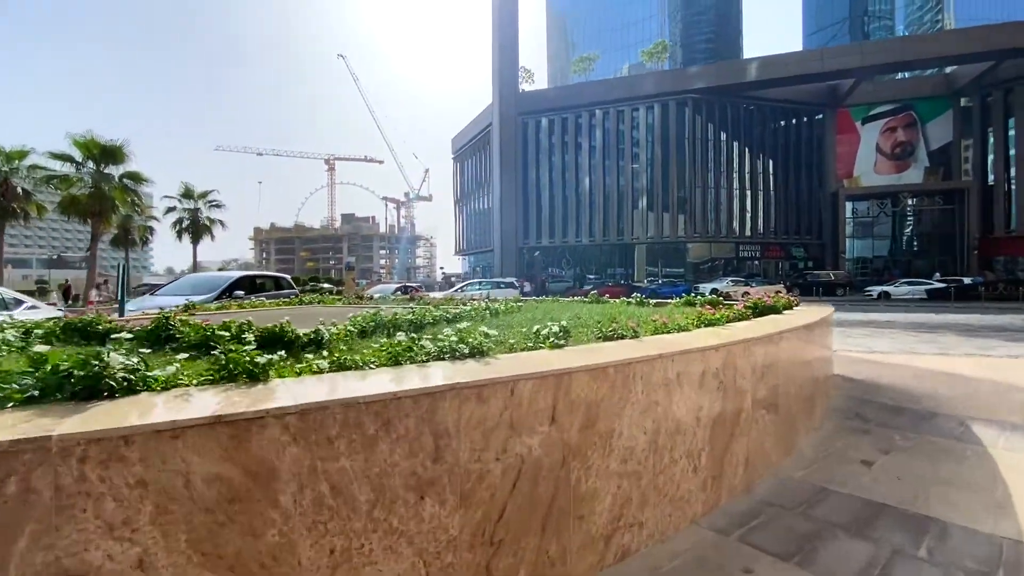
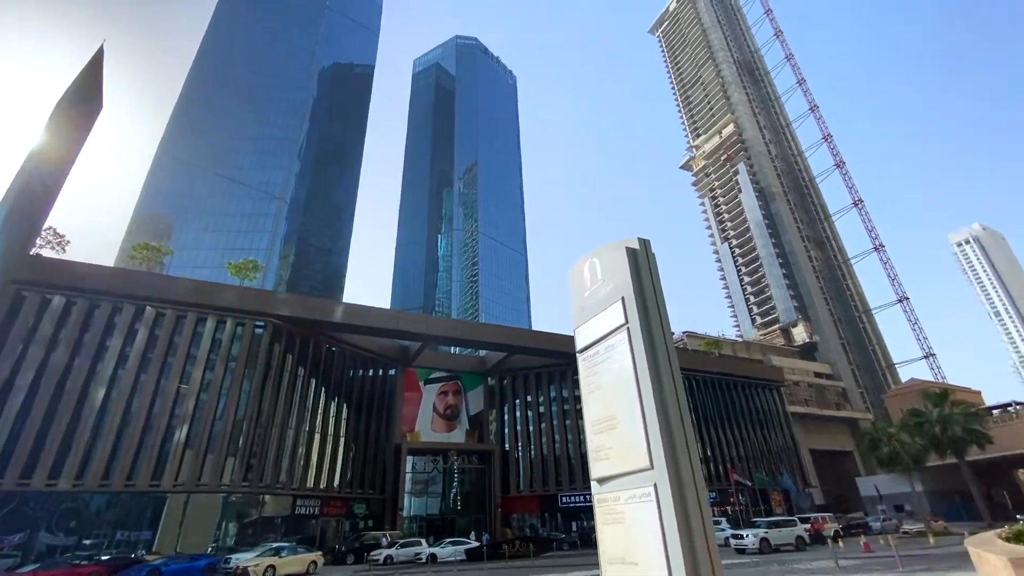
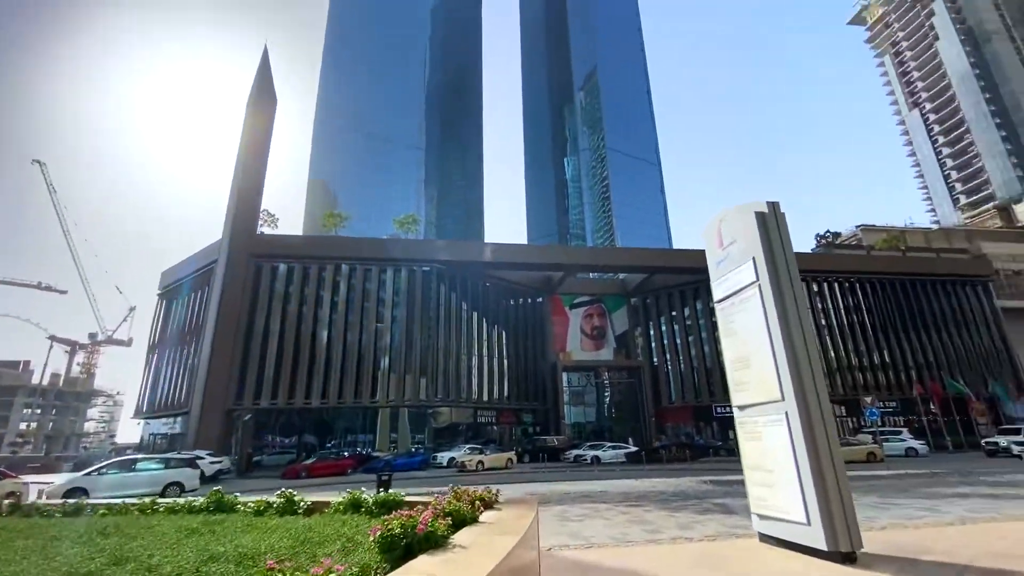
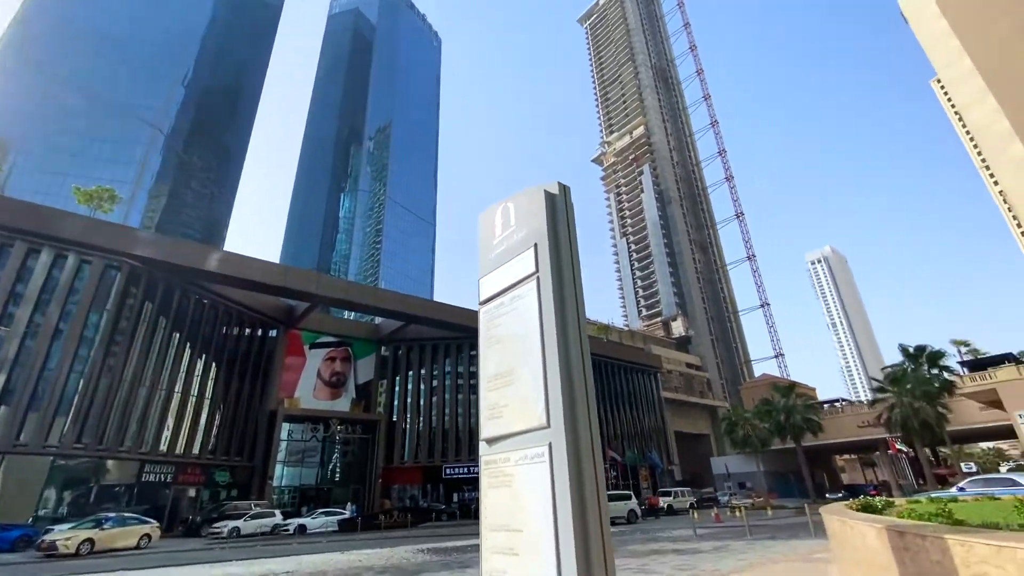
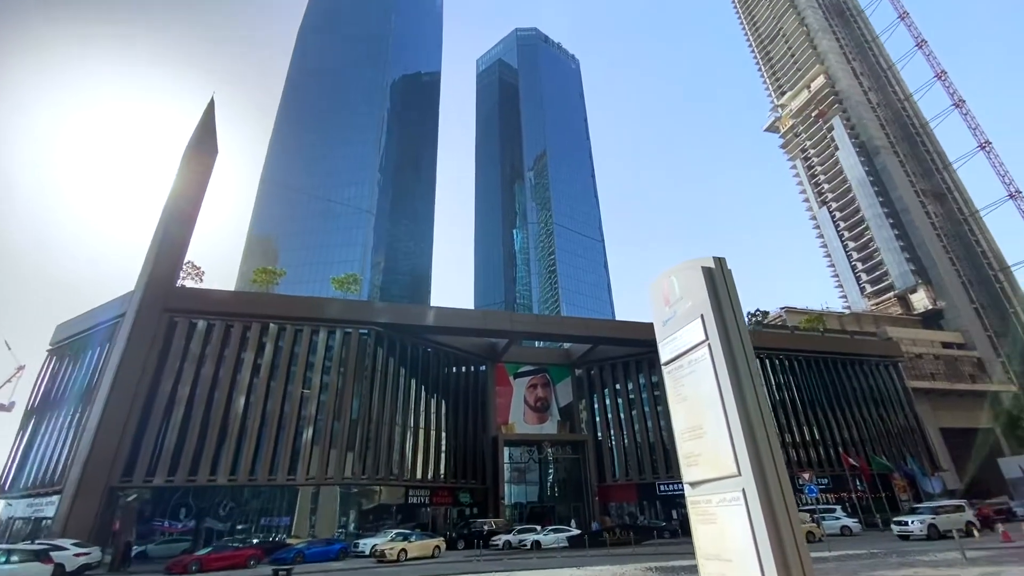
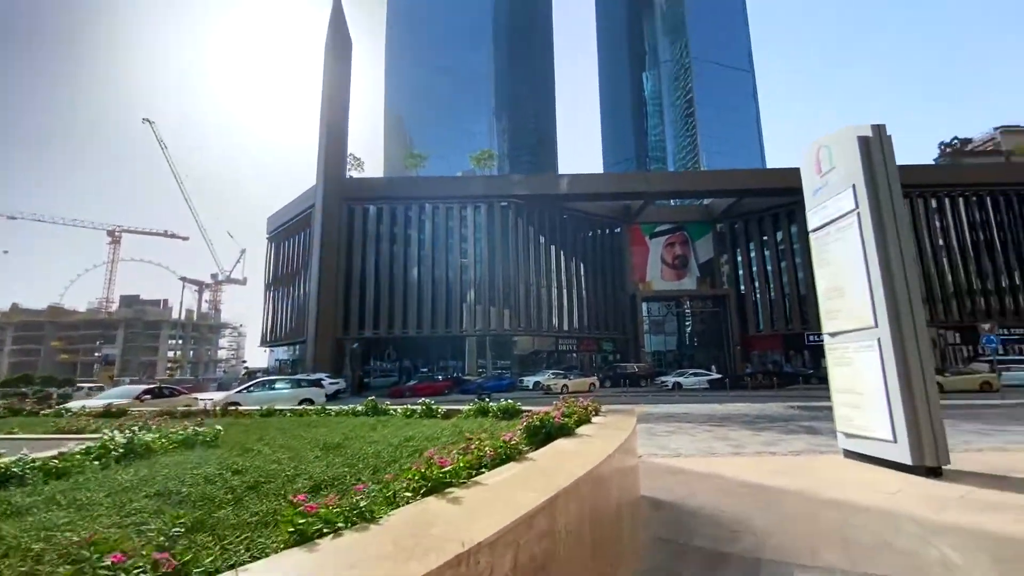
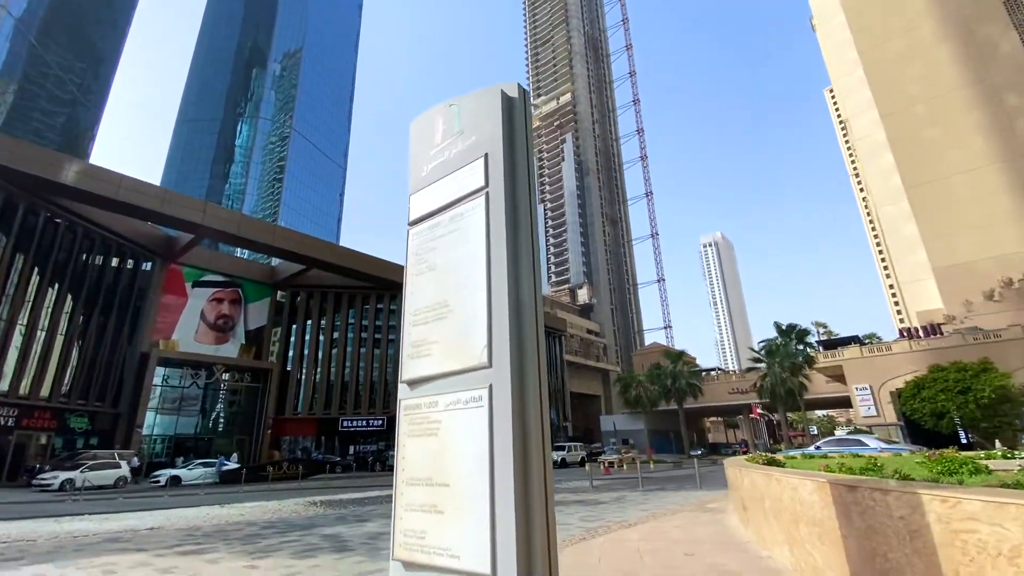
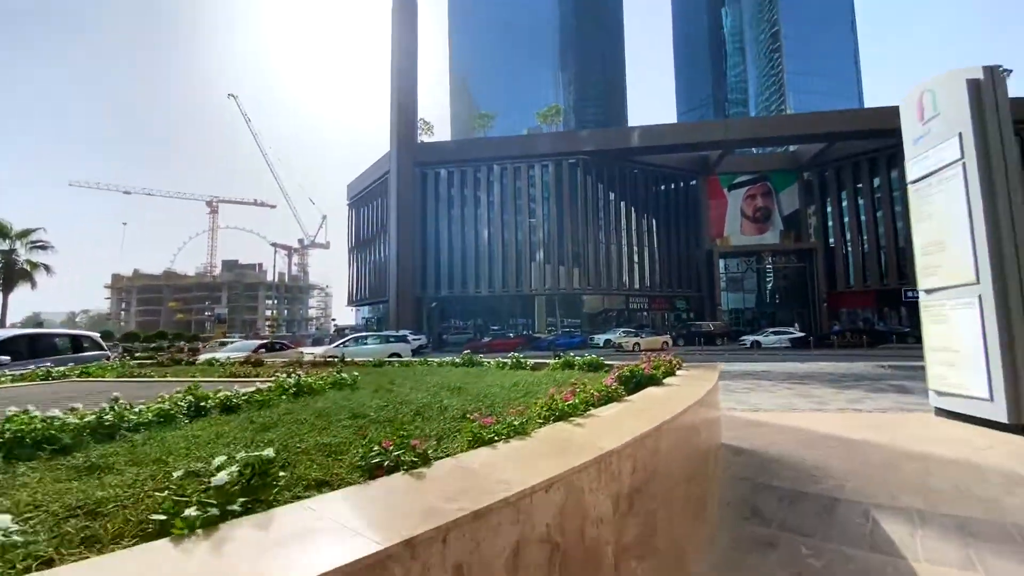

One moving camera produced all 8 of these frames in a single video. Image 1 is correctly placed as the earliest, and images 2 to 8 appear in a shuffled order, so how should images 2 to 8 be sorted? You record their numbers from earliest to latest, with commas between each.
8, 6, 3, 5, 2, 4, 7
